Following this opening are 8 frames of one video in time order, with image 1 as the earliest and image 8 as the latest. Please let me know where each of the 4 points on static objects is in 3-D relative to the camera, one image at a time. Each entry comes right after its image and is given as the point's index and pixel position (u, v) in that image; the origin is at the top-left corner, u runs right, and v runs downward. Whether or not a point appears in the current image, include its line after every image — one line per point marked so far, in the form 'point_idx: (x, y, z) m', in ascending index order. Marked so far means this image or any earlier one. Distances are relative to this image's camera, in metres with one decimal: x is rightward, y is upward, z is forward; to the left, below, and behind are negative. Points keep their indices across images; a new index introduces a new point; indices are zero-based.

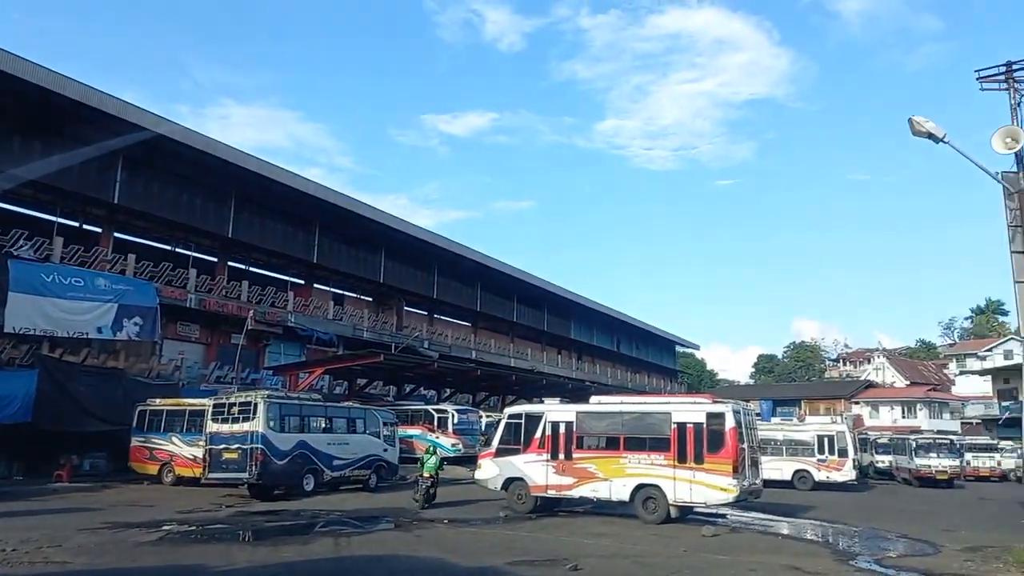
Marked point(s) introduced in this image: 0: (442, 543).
0: (-1.2, -4.3, +12.7) m
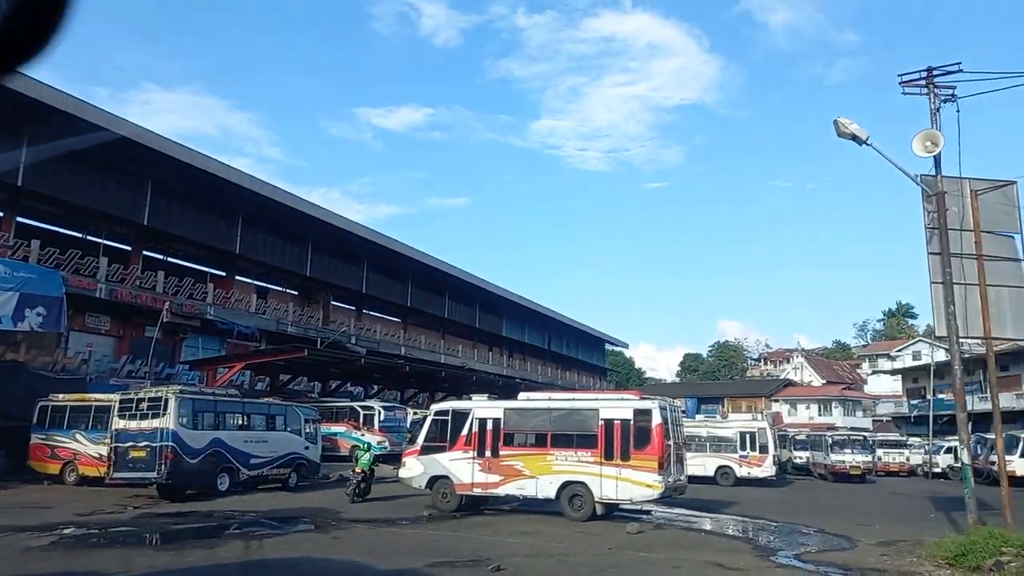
0: (-2.4, -4.1, +12.2) m
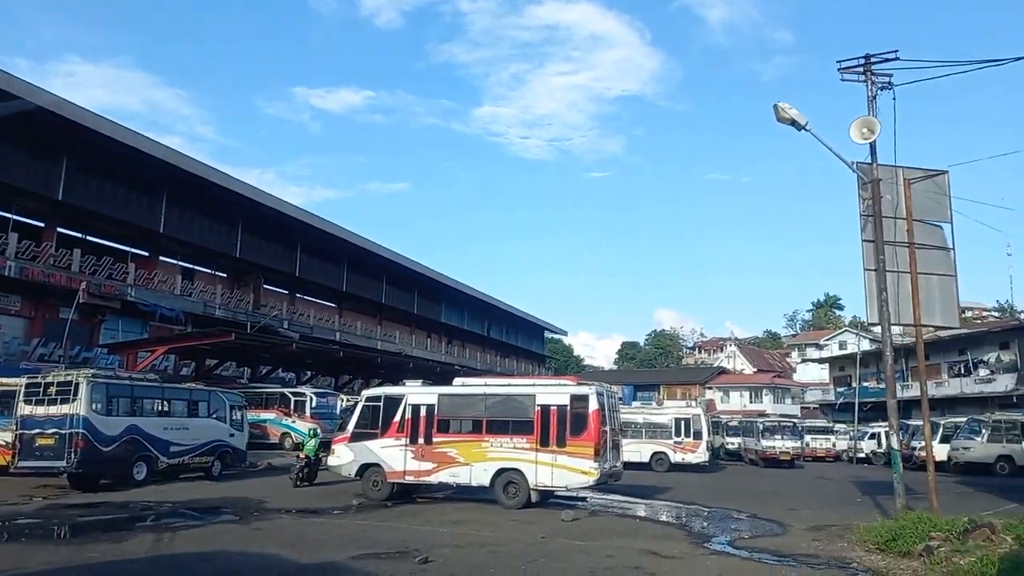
0: (-3.5, -3.8, +11.6) m
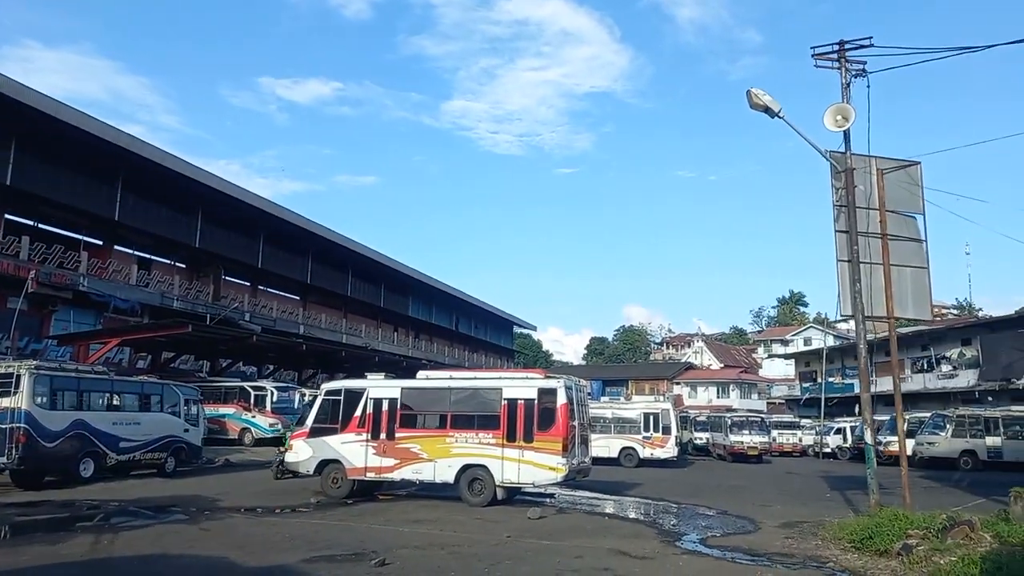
0: (-4.0, -3.6, +10.9) m
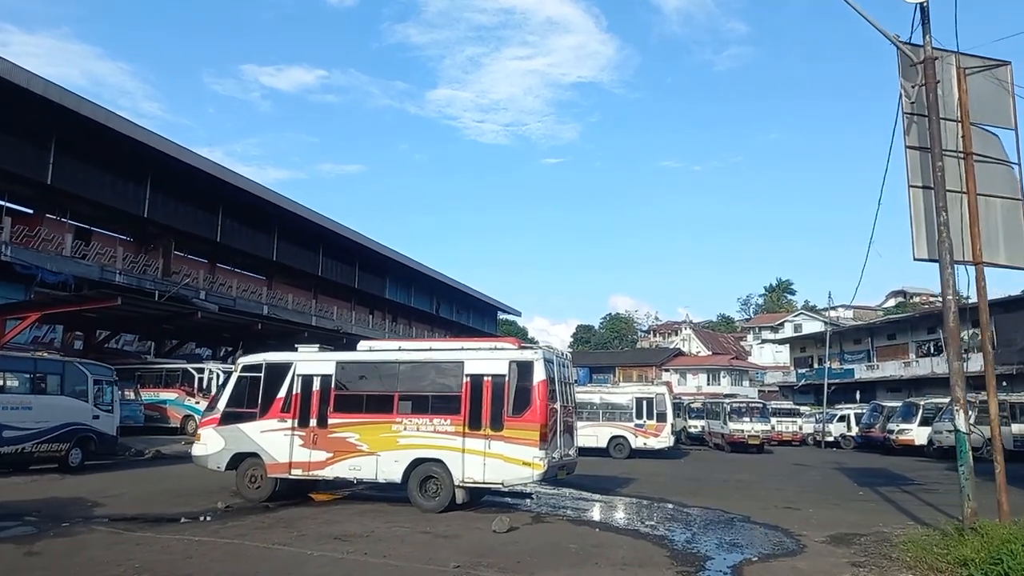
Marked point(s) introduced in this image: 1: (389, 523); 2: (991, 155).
0: (-4.5, -2.8, +7.7) m
1: (-1.6, -3.1, +9.9) m
2: (+6.3, +1.7, +9.9) m
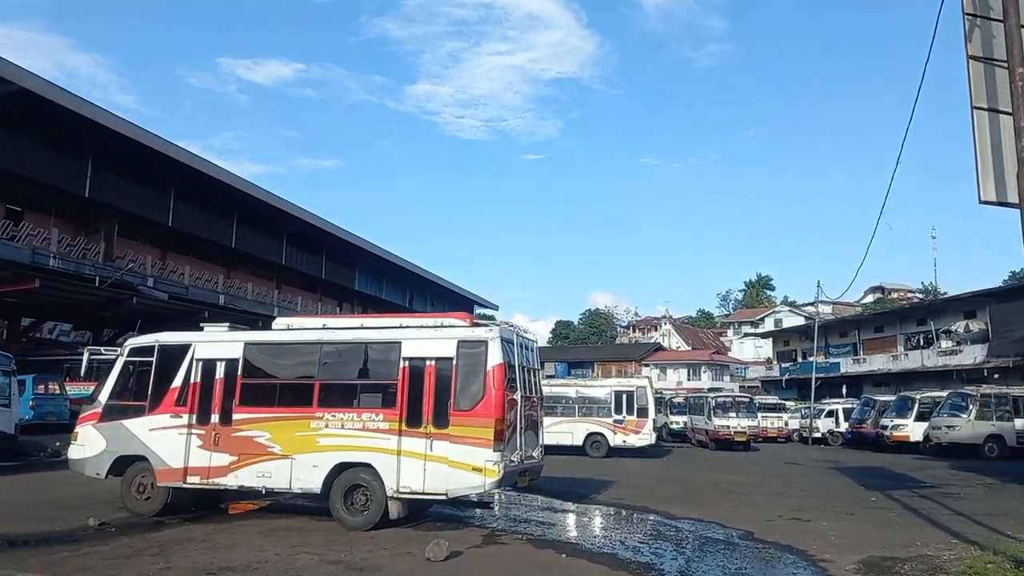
0: (-5.0, -2.4, +5.3) m
1: (-2.2, -2.6, +7.7) m
2: (+5.7, +2.2, +7.8) m
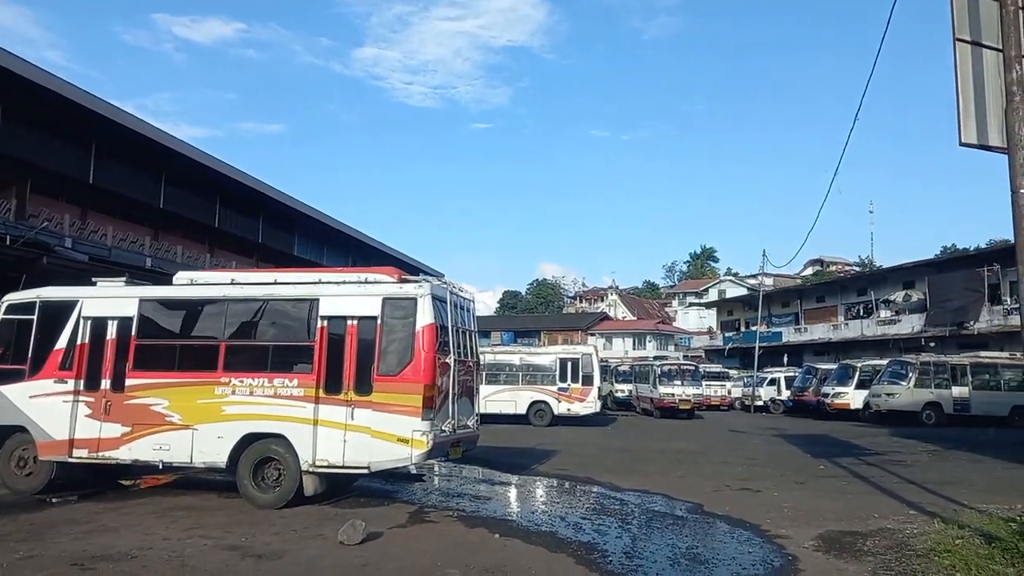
0: (-5.5, -1.9, +4.1) m
1: (-2.9, -2.1, +6.7) m
2: (+5.1, +2.6, +7.2) m
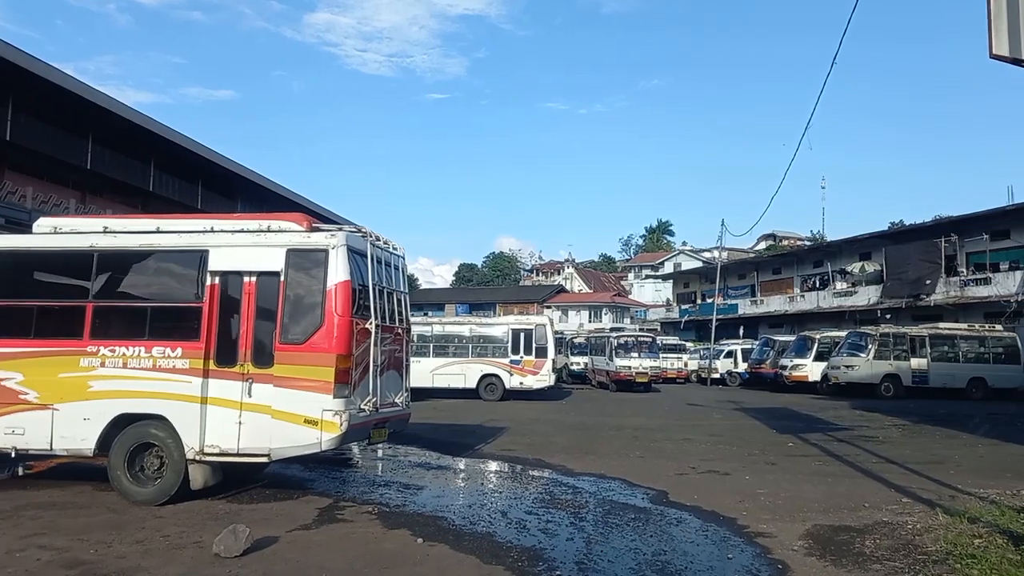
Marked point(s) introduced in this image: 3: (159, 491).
0: (-5.9, -1.6, +2.5) m
1: (-3.4, -1.7, +5.2) m
2: (+4.5, +3.0, +6.0) m
3: (-3.0, -1.7, +6.5) m
